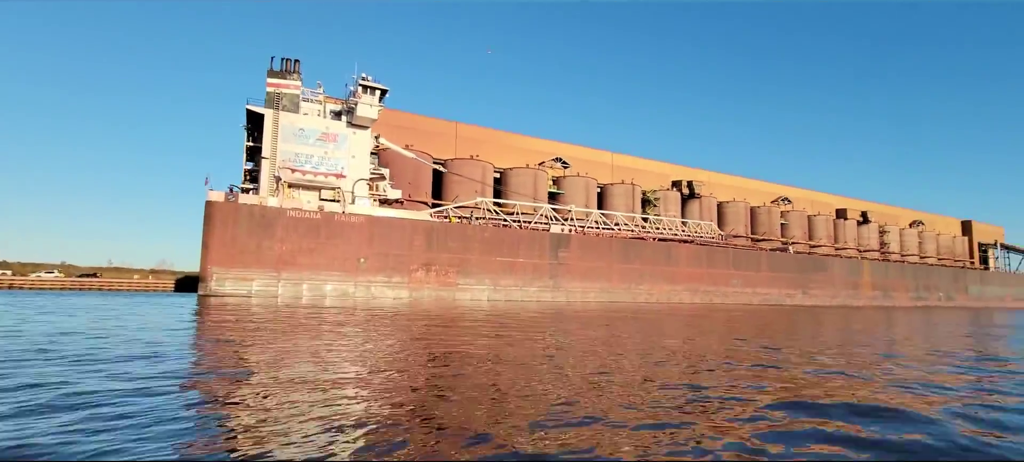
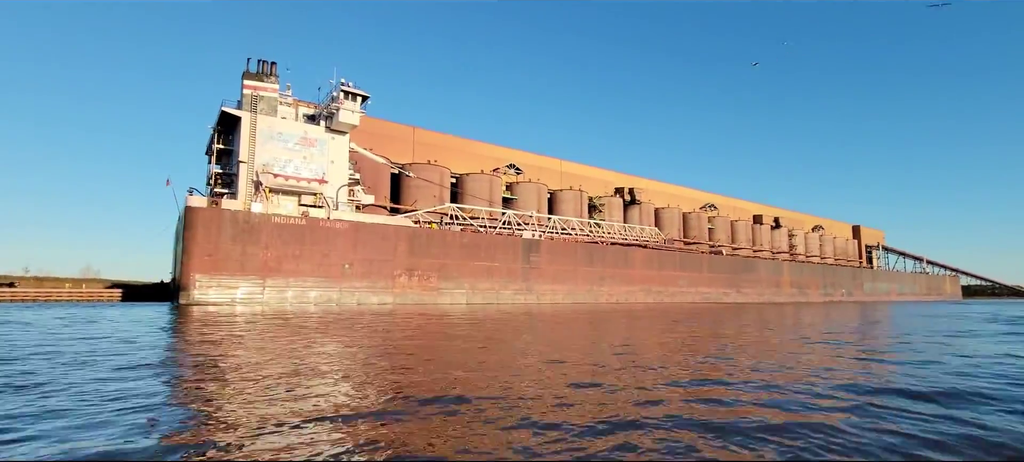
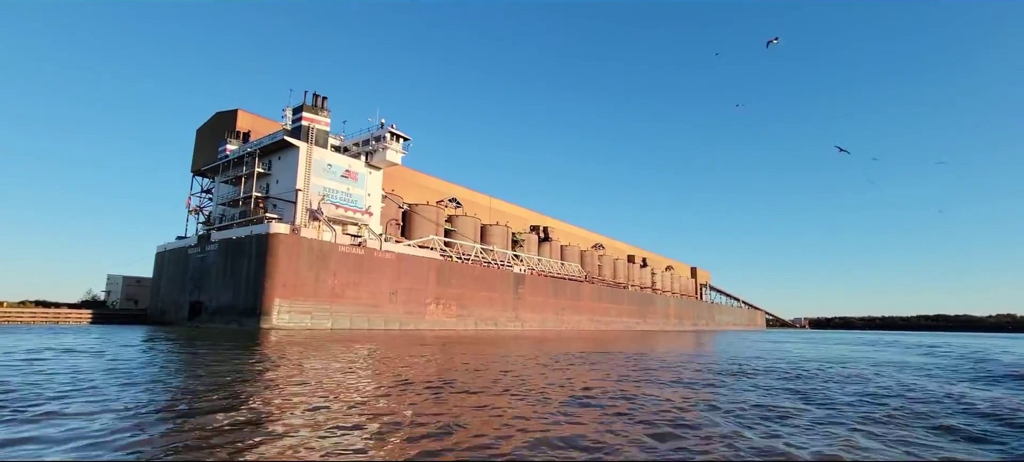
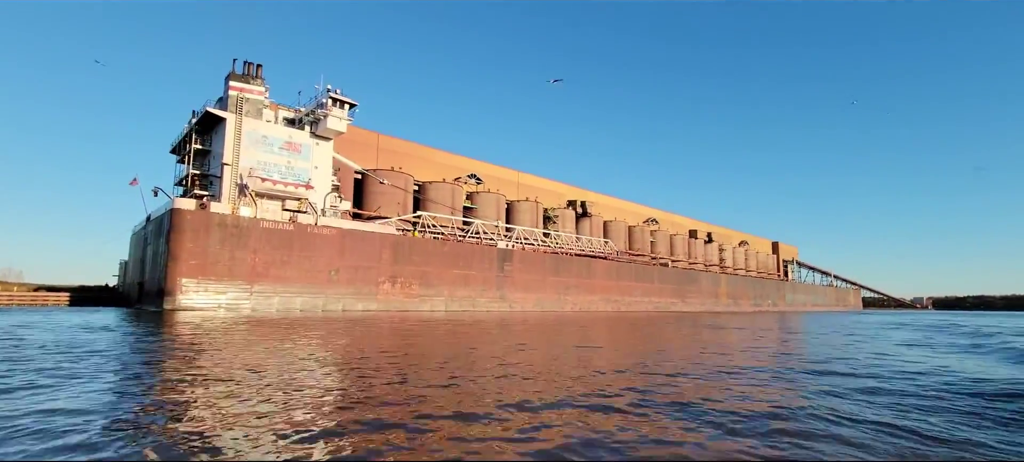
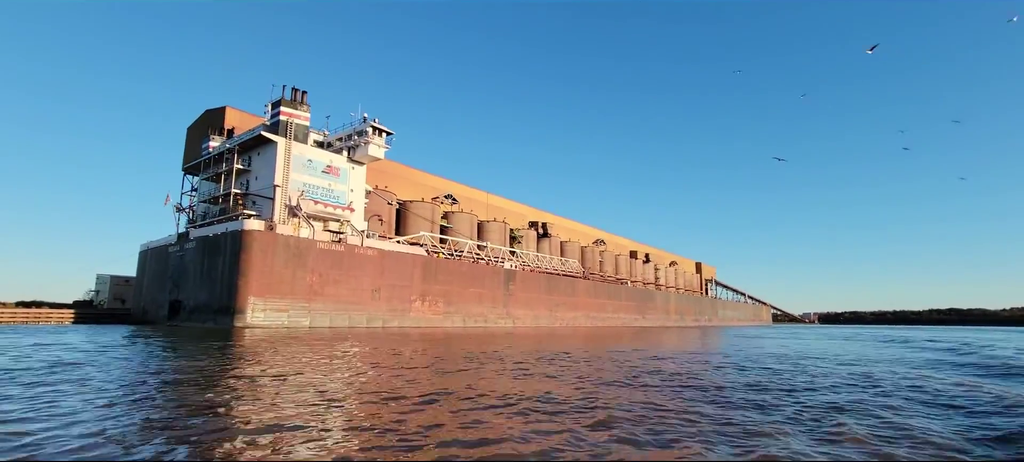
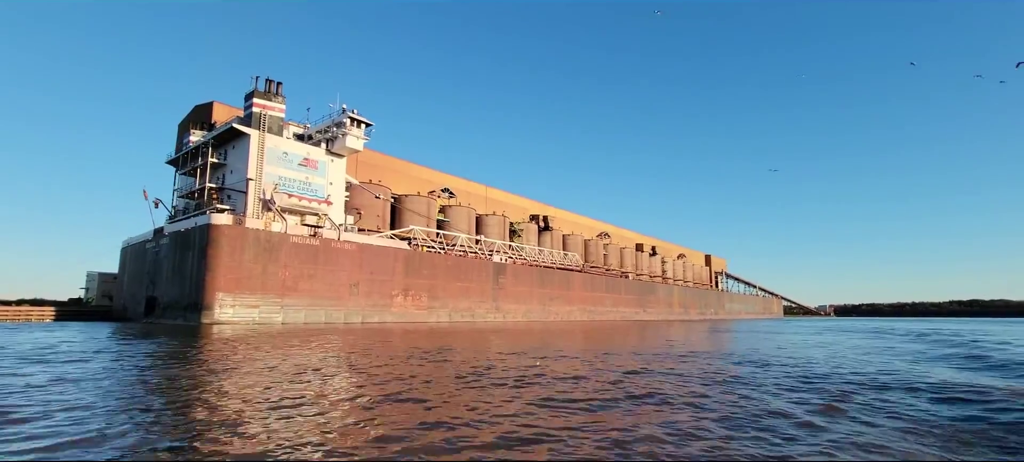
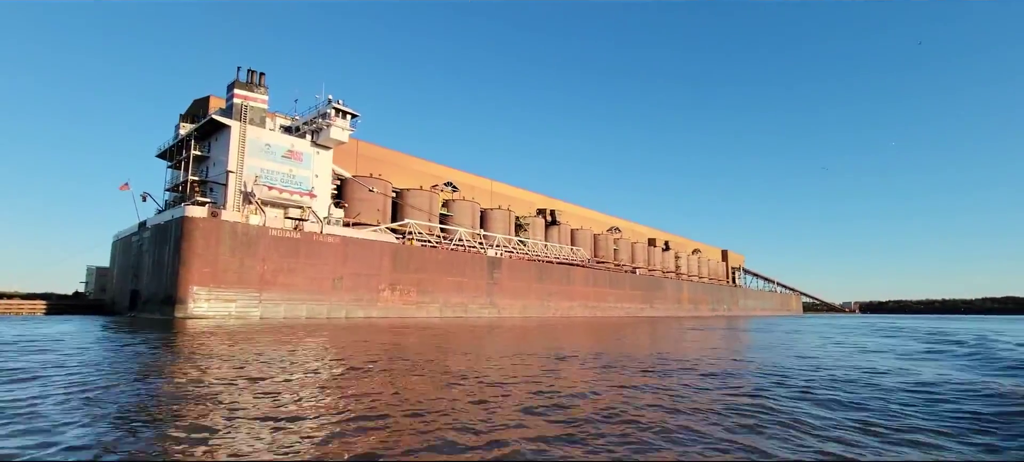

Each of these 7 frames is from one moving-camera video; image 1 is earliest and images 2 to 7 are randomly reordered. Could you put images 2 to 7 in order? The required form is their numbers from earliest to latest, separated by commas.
2, 4, 7, 6, 5, 3
